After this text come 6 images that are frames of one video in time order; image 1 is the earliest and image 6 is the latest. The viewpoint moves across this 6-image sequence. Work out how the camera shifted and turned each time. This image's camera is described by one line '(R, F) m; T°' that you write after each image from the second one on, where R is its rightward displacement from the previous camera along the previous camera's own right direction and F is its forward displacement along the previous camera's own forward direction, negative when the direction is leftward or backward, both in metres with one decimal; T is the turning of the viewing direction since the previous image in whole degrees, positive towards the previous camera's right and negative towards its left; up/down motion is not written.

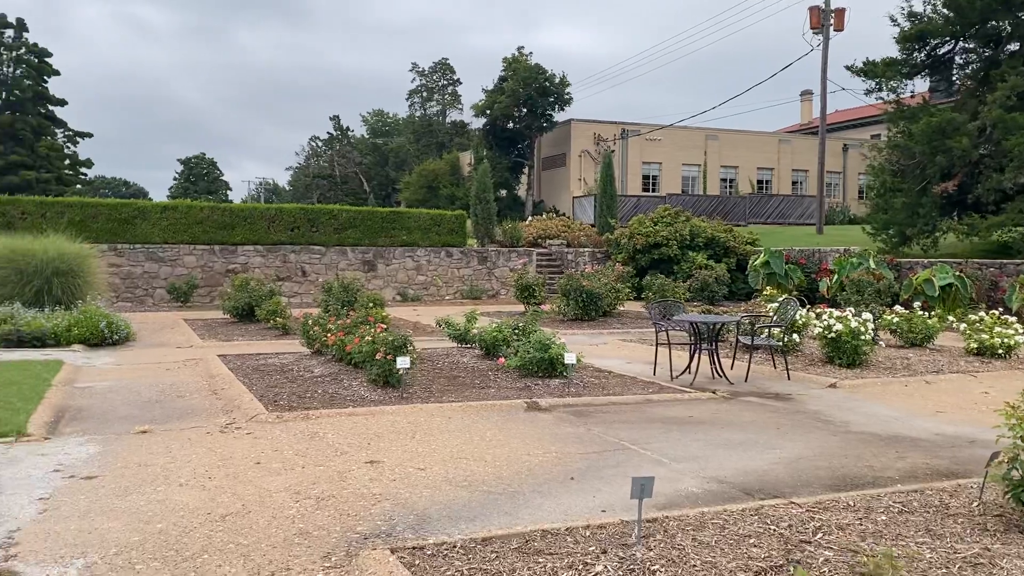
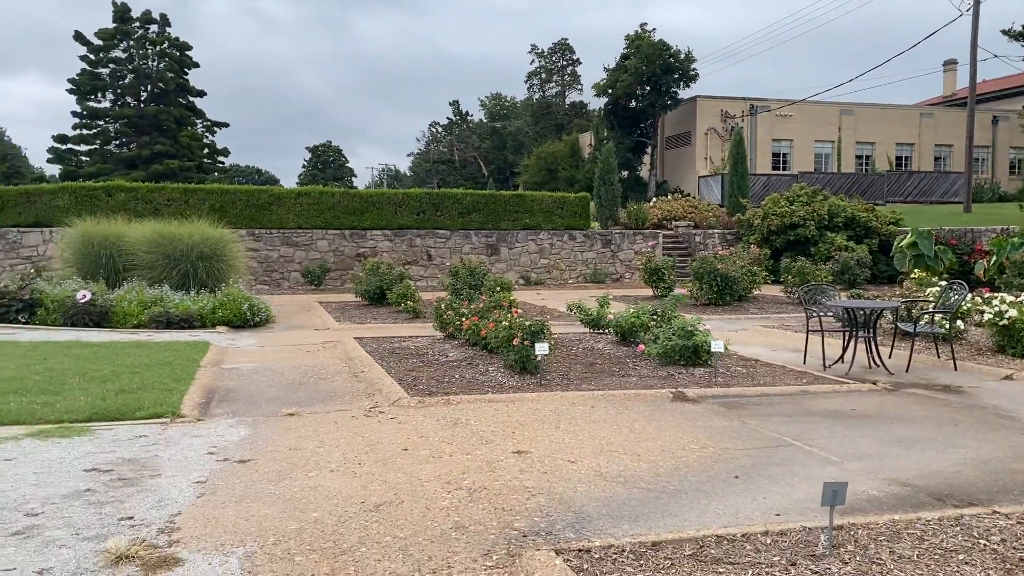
(-0.3, +0.3) m; -8°
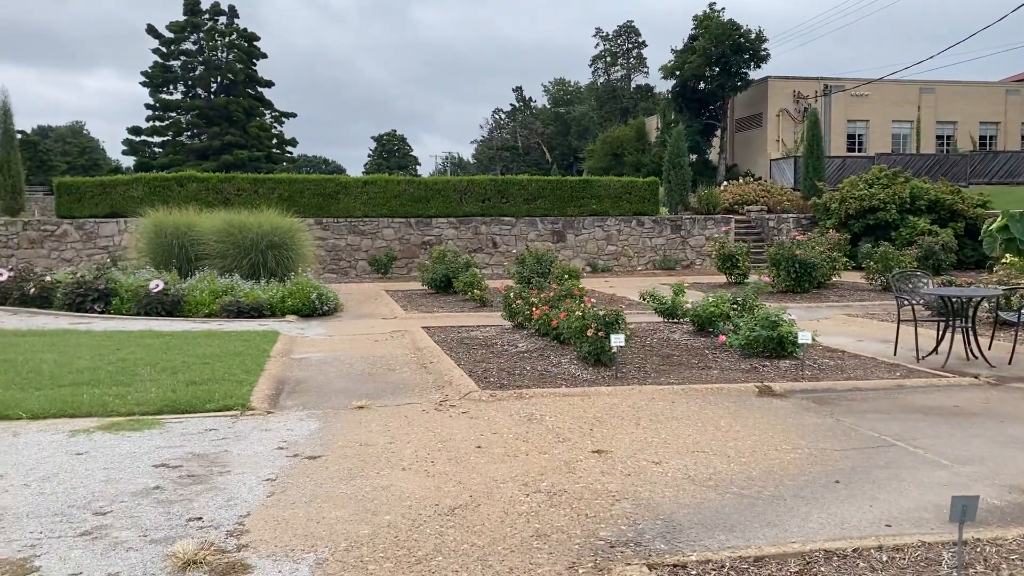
(-0.1, +0.3) m; -5°
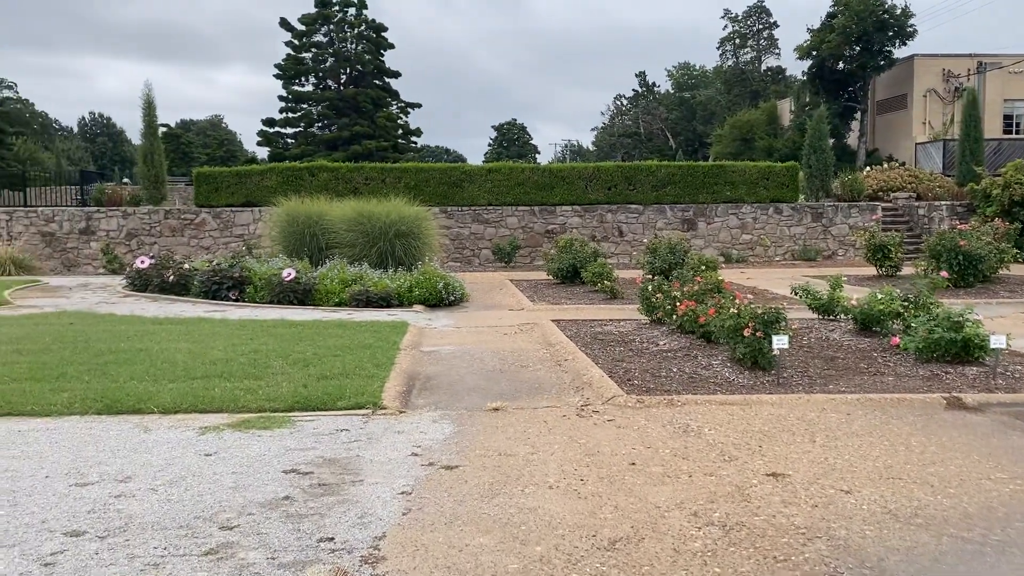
(-0.2, +0.5) m; -8°
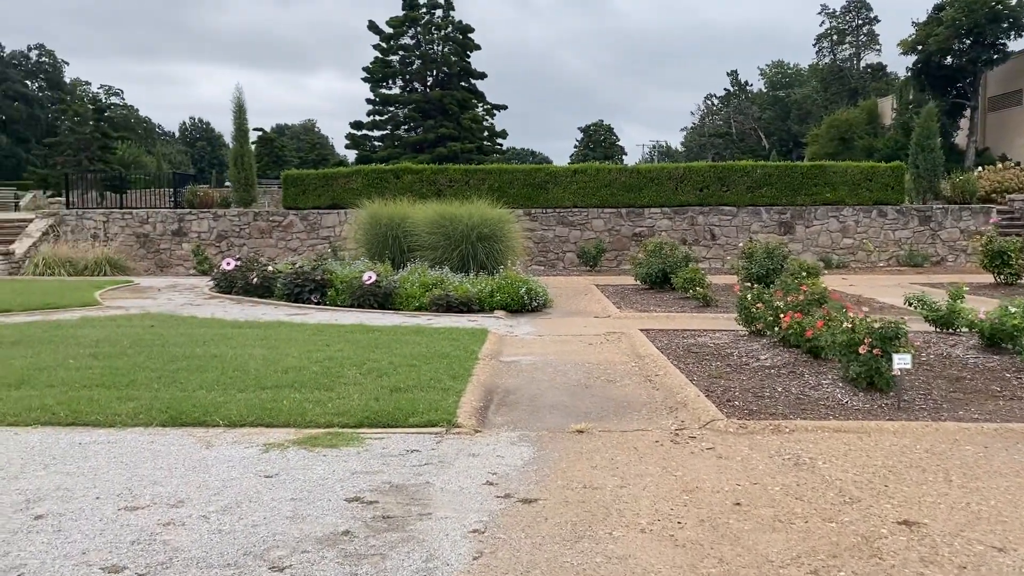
(0.0, +0.4) m; -6°
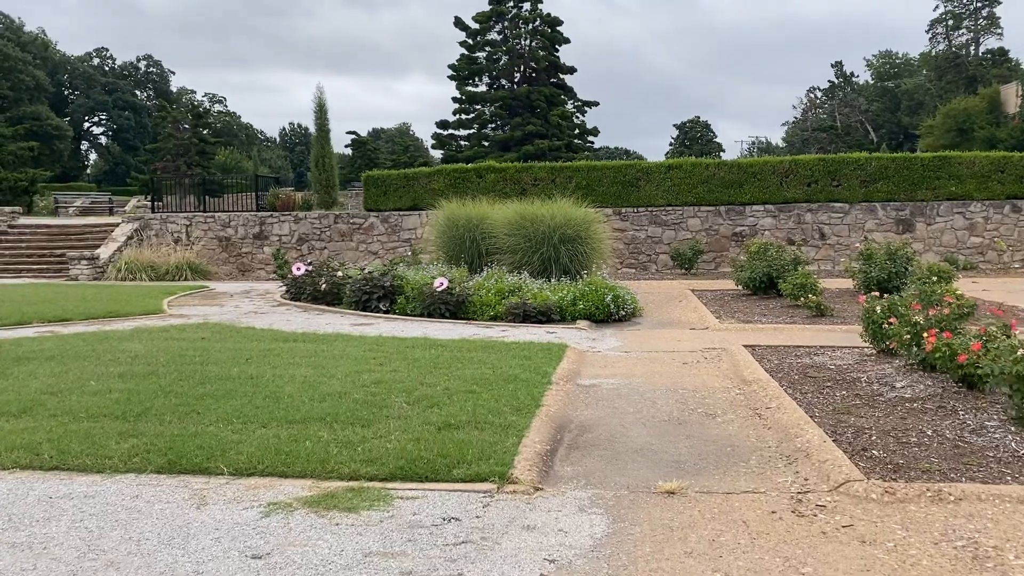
(+0.1, +0.9) m; -7°
